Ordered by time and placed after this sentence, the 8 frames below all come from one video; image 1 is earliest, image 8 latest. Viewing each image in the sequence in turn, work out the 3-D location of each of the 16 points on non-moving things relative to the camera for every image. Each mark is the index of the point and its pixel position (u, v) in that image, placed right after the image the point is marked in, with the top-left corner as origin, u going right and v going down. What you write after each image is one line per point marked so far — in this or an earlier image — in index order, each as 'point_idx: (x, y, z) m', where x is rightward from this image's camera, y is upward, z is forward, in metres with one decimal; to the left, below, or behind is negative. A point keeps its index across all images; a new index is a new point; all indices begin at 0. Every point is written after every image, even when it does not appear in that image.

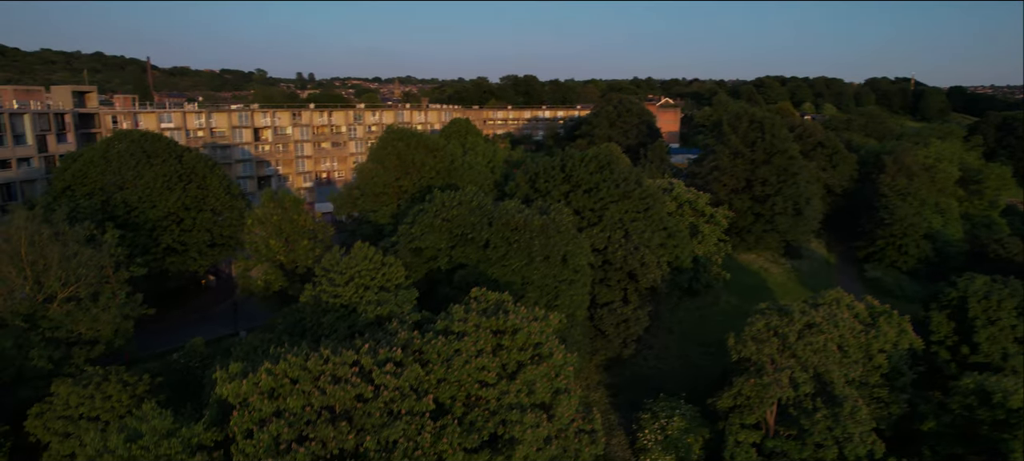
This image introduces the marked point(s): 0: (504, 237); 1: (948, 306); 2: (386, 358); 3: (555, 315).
0: (-0.2, -0.1, +15.7) m
1: (+10.8, -1.8, +17.3) m
2: (-1.8, -1.8, +10.0) m
3: (+0.8, -1.5, +12.3) m
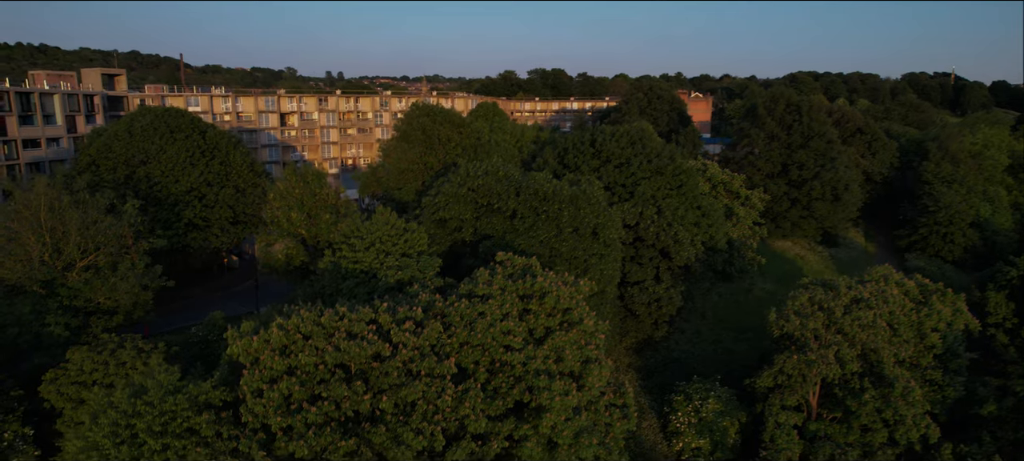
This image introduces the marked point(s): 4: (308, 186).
0: (+0.4, +0.5, +15.0) m
1: (+11.4, -1.3, +16.3) m
2: (-1.4, -1.2, +9.4) m
3: (+1.2, -0.8, +11.6) m
4: (-4.9, +1.1, +16.9) m
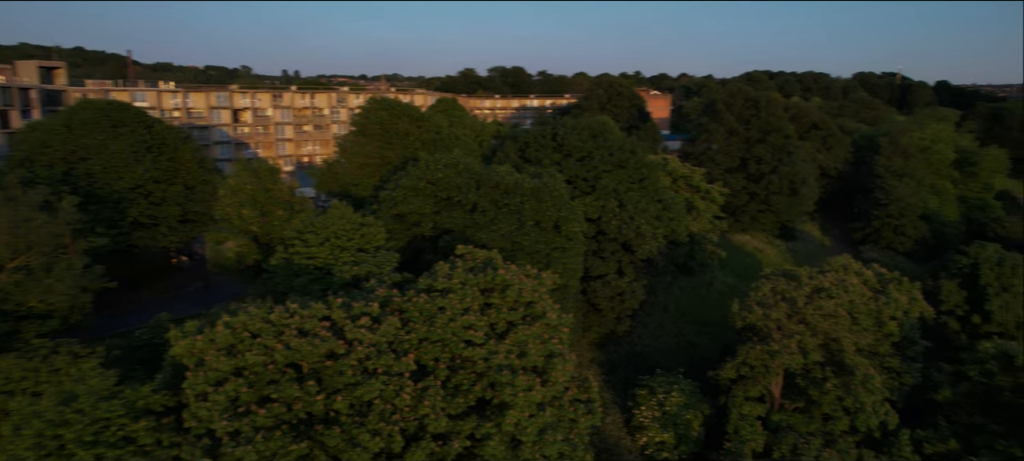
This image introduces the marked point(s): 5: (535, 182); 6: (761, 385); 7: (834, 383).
0: (-0.4, +0.6, +14.7) m
1: (+10.5, -1.0, +16.5) m
2: (-2.0, -1.1, +9.0) m
3: (+0.6, -0.7, +11.3) m
4: (-5.8, +1.1, +16.3) m
5: (+0.5, +1.1, +15.6) m
6: (+4.7, -2.9, +13.2) m
7: (+5.9, -2.8, +13.0) m
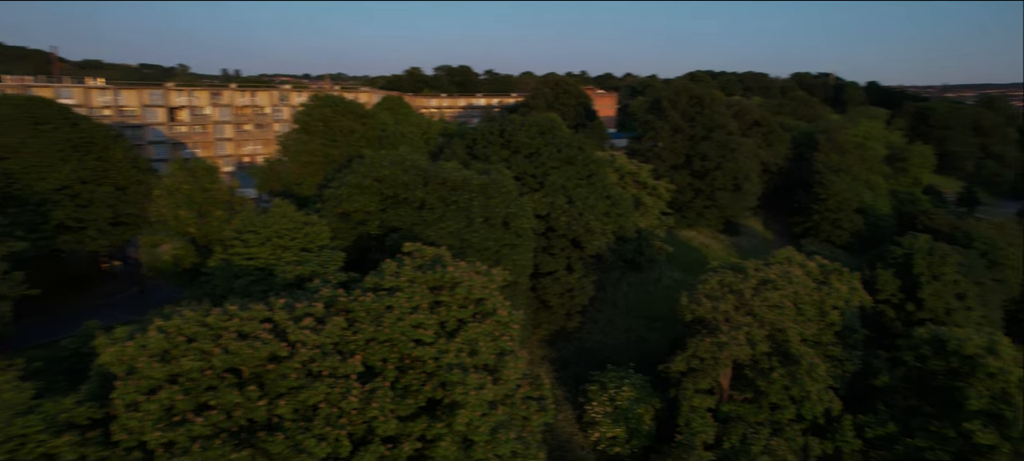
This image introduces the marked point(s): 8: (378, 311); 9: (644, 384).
0: (-1.5, +0.7, +14.4) m
1: (+9.3, -0.8, +17.1) m
2: (-2.6, -1.0, +8.6) m
3: (-0.2, -0.6, +11.1) m
4: (-7.0, +1.1, +15.6) m
5: (-0.6, +1.1, +15.4) m
6: (+3.7, -2.8, +13.3) m
7: (+5.0, -2.7, +13.2) m
8: (-1.7, -1.1, +9.1) m
9: (+2.8, -3.3, +15.2) m
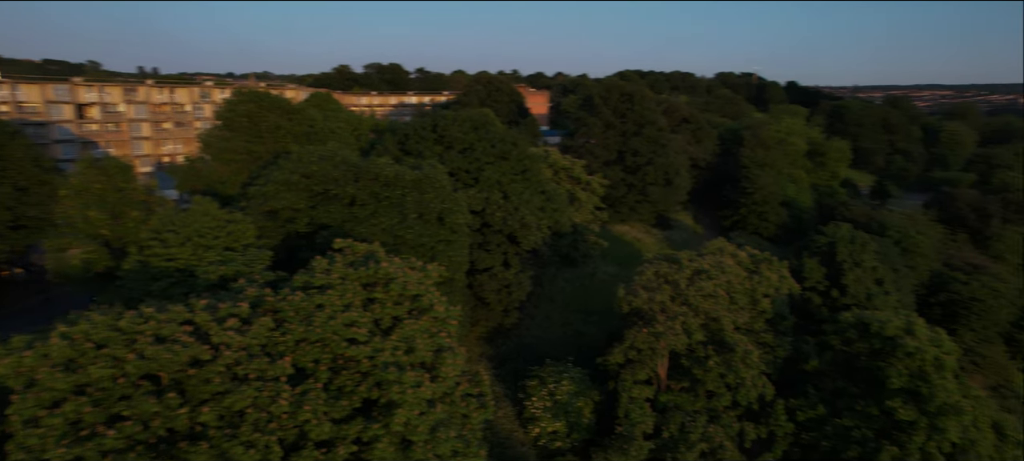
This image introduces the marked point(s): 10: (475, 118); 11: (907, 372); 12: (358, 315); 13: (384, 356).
0: (-2.8, +0.8, +14.0) m
1: (+7.7, -0.5, +17.7) m
2: (-3.3, -1.0, +8.1) m
3: (-1.2, -0.5, +10.8) m
4: (-8.4, +1.1, +14.7) m
5: (-2.0, +1.2, +15.1) m
6: (+2.6, -2.6, +13.4) m
7: (+3.9, -2.5, +13.4) m
8: (-2.5, -1.0, +8.7) m
9: (+1.5, -3.2, +15.2) m
10: (-1.0, +3.2, +19.8) m
11: (+7.0, -2.5, +12.4) m
12: (-2.0, -1.1, +9.0) m
13: (-1.6, -1.5, +8.6) m
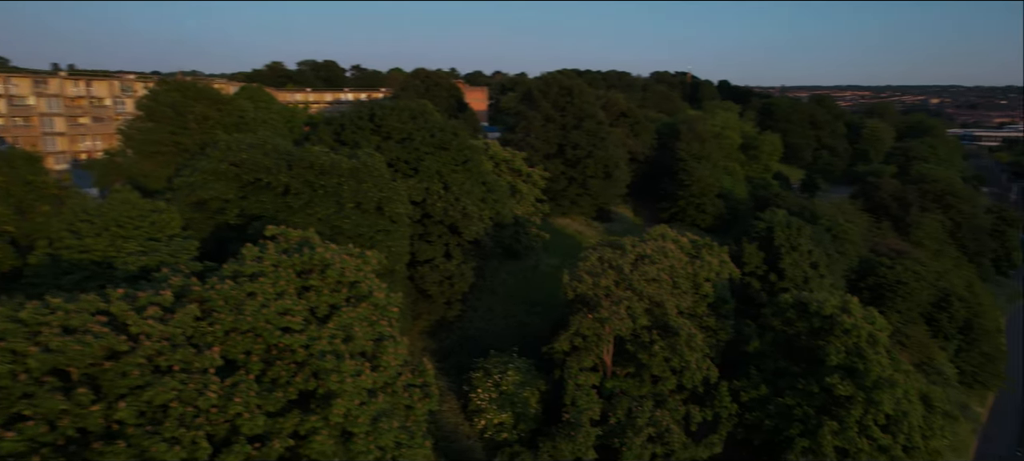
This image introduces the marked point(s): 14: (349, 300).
0: (-3.9, +0.9, +13.5) m
1: (+6.3, -0.2, +18.0) m
2: (-3.9, -0.8, +7.6) m
3: (-2.1, -0.3, +10.4) m
4: (-9.6, +1.2, +13.6) m
5: (-3.3, +1.4, +14.6) m
6: (+1.5, -2.3, +13.3) m
7: (+2.8, -2.2, +13.4) m
8: (-3.2, -0.8, +8.2) m
9: (+0.3, -2.9, +15.0) m
10: (-2.7, +3.4, +19.4) m
11: (+6.0, -2.1, +12.6) m
12: (-2.6, -0.9, +8.5) m
13: (-2.2, -1.3, +8.2) m
14: (-2.2, -0.9, +9.3) m
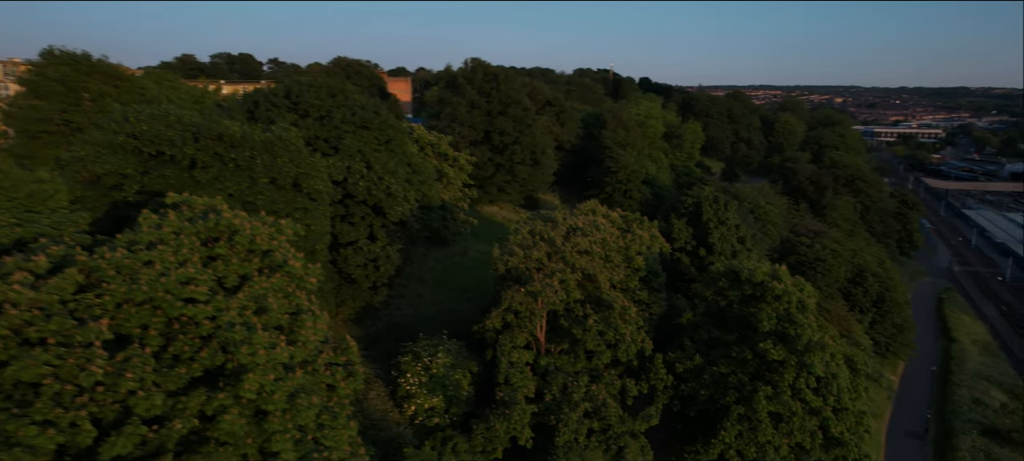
0: (-5.2, +1.3, +12.4) m
1: (+4.4, +0.4, +18.0) m
2: (-4.6, -0.4, +6.6) m
3: (-3.1, +0.1, +9.6) m
4: (-10.9, +1.5, +12.0) m
5: (-4.7, +1.8, +13.6) m
6: (+0.3, -1.8, +12.8) m
7: (+1.5, -1.6, +13.1) m
8: (-3.9, -0.4, +7.3) m
9: (-1.1, -2.4, +14.4) m
10: (-4.7, +3.8, +18.4) m
11: (+4.7, -1.5, +12.7) m
12: (-3.4, -0.5, +7.6) m
13: (-3.0, -0.9, +7.4) m
14: (-3.0, -0.5, +8.5) m
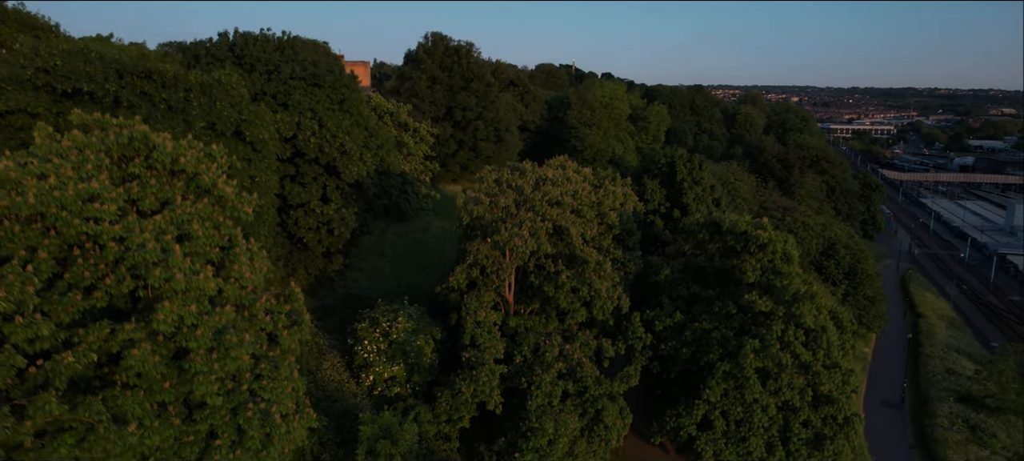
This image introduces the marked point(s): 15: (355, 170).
0: (-5.8, +2.1, +11.1) m
1: (+3.6, +1.4, +17.1) m
2: (-4.9, +0.4, +5.3) m
3: (-3.5, +0.9, +8.4) m
4: (-11.4, +2.2, +10.4) m
5: (-5.4, +2.7, +12.3) m
6: (-0.3, -0.9, +11.8) m
7: (+0.9, -0.7, +12.1) m
8: (-4.2, +0.4, +6.0) m
9: (-1.7, -1.6, +13.3) m
10: (-5.6, +4.7, +17.1) m
11: (+4.2, -0.6, +11.8) m
12: (-3.7, +0.4, +6.4) m
13: (-3.3, -0.1, +6.2) m
14: (-3.4, +0.3, +7.3) m
15: (-3.5, +1.3, +15.8) m
